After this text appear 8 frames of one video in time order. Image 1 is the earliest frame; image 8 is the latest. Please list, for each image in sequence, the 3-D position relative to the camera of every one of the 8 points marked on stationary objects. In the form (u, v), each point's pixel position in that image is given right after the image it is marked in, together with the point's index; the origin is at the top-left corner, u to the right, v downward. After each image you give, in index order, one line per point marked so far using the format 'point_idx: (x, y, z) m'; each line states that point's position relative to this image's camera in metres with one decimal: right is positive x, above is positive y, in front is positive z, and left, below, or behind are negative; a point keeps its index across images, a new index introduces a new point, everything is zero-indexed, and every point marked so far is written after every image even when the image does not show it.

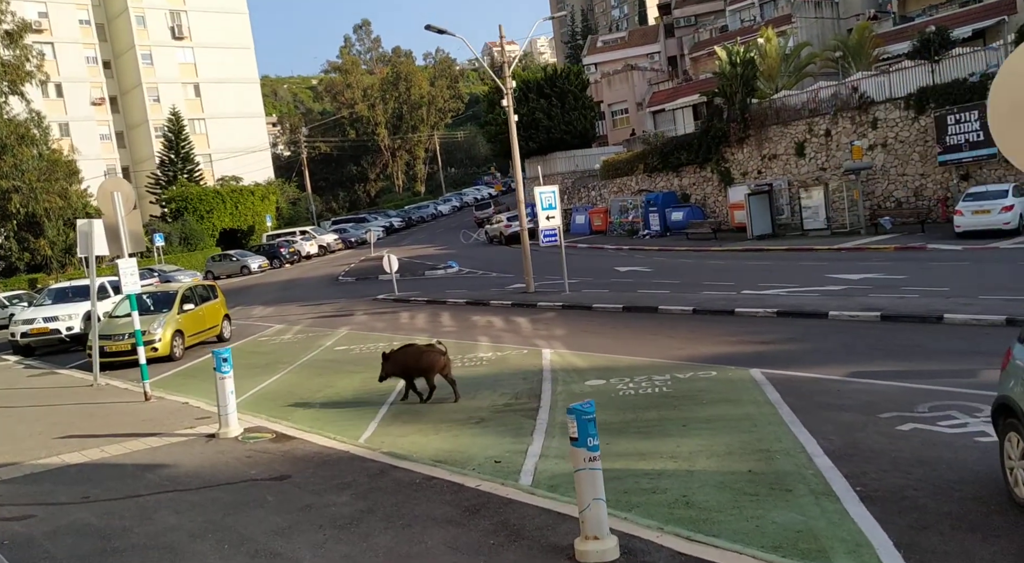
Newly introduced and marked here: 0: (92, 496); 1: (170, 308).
0: (-3.5, -1.8, +7.8) m
1: (-7.0, -0.5, +19.4) m
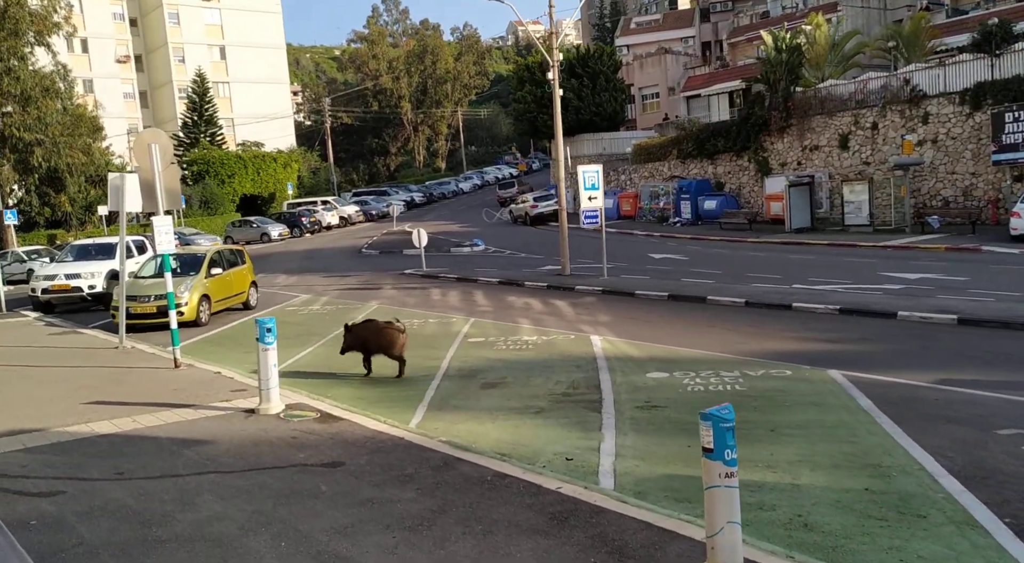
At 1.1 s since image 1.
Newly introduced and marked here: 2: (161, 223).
0: (-2.9, -1.4, +7.2) m
1: (-6.2, +0.2, +18.8) m
2: (-4.5, +0.8, +12.4) m
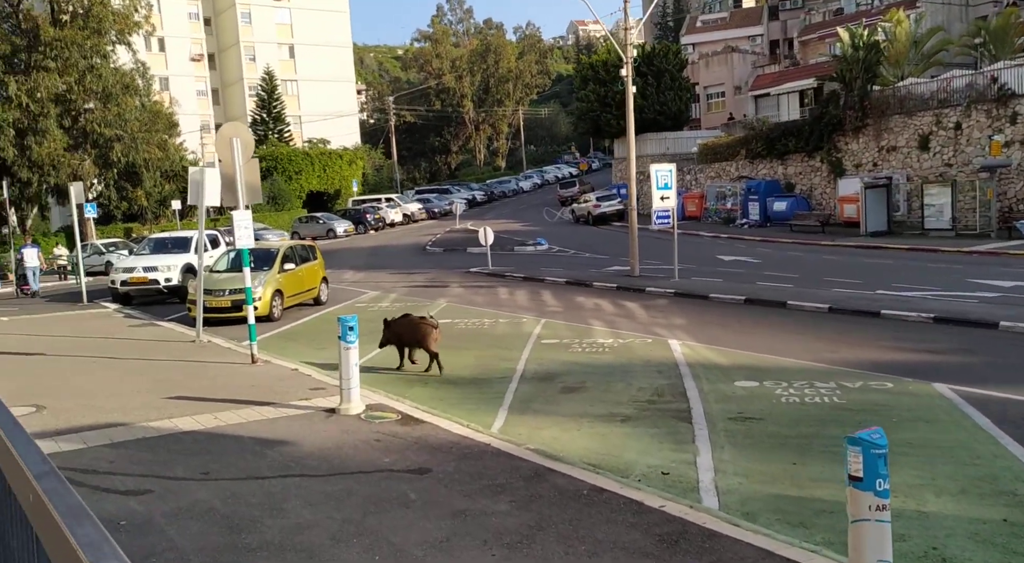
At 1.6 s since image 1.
0: (-2.2, -1.4, +7.1) m
1: (-4.8, +0.3, +18.9) m
2: (-3.5, +0.8, +12.3) m
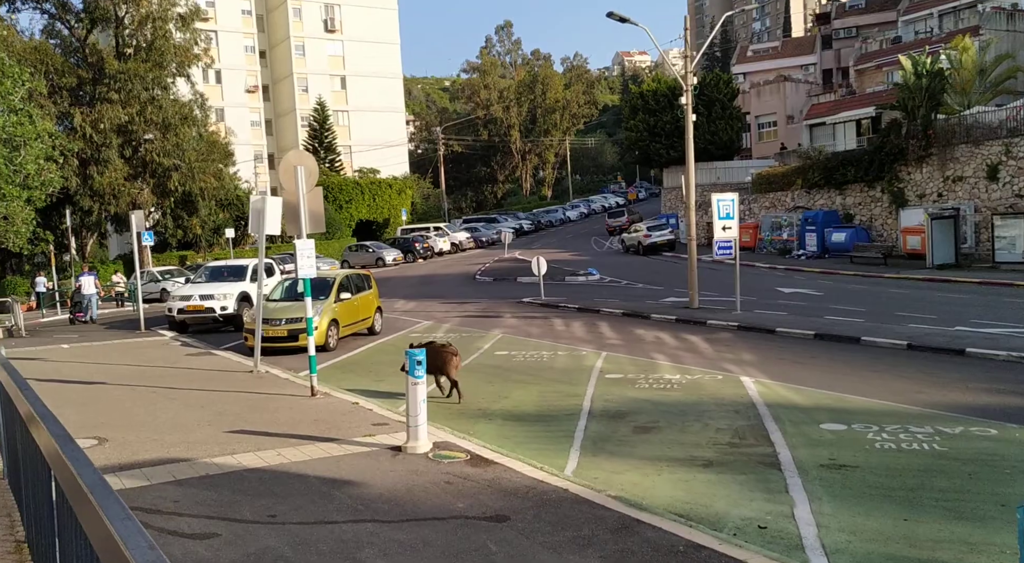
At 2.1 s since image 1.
0: (-1.7, -1.7, +6.7) m
1: (-3.7, -0.3, +18.7) m
2: (-2.7, +0.5, +12.1) m
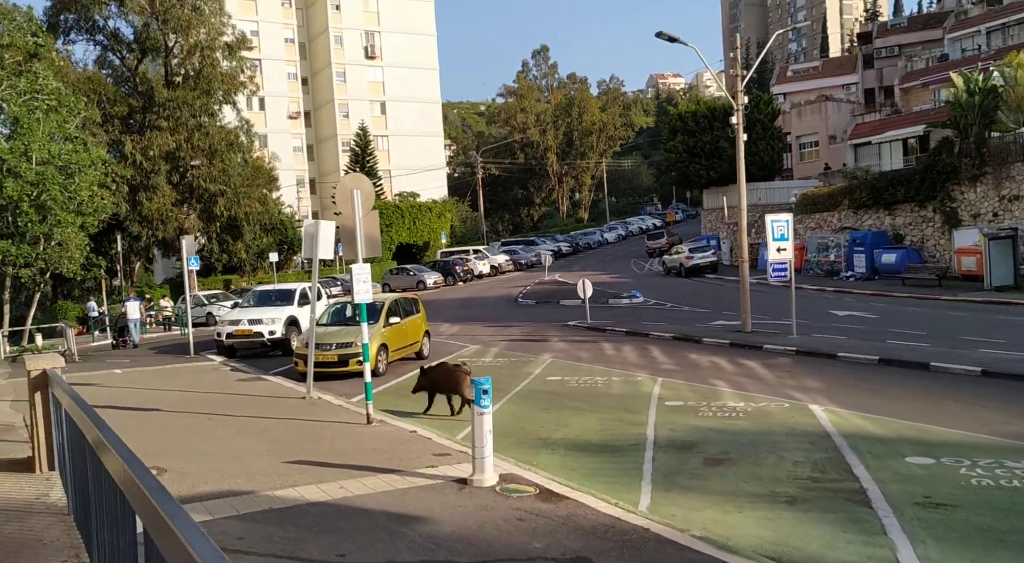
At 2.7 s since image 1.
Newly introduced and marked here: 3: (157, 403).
0: (-1.1, -1.9, +6.4) m
1: (-2.7, -0.7, +18.5) m
2: (-1.9, +0.1, +11.9) m
3: (-5.4, -1.8, +14.5) m
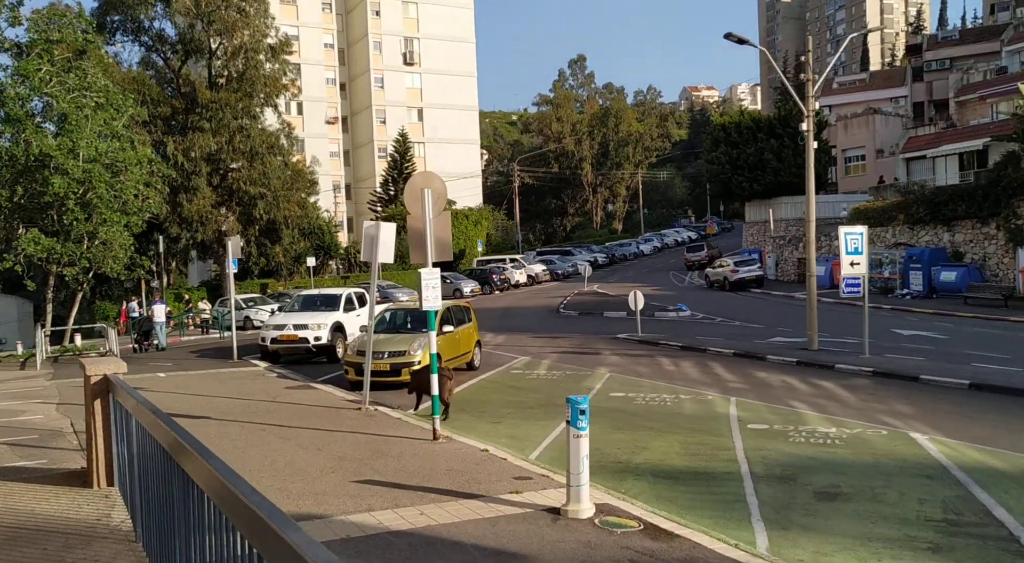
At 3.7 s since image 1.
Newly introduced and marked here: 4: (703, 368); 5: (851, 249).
0: (-0.4, -1.9, +5.6) m
1: (-1.5, -0.9, +17.7) m
2: (-1.0, +0.1, +11.1) m
3: (-4.5, -1.9, +13.8) m
4: (+4.0, -1.8, +19.7) m
5: (+6.9, +0.6, +19.2) m
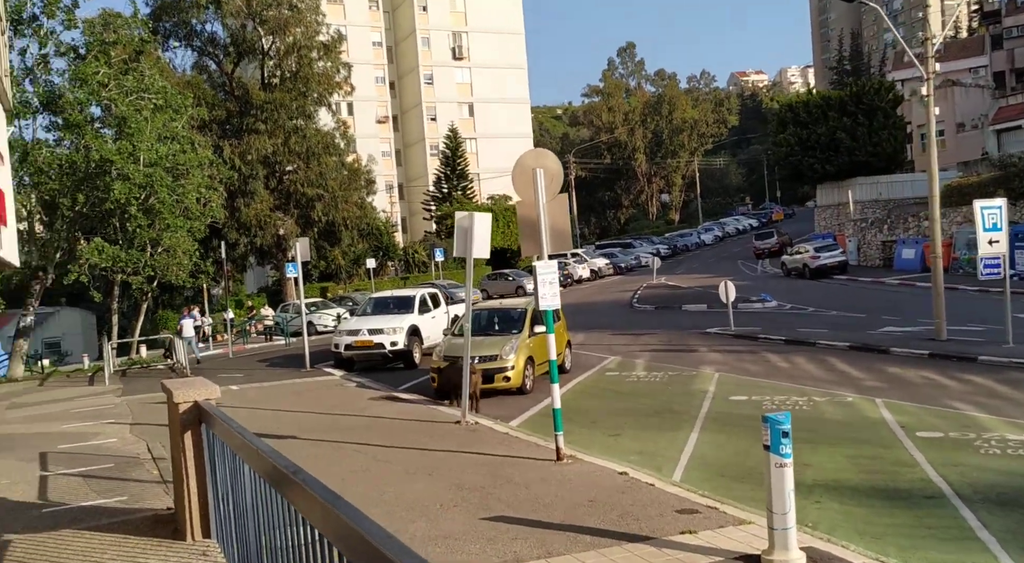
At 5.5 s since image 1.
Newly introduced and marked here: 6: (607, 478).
0: (+0.7, -1.9, +4.1) m
1: (+0.2, -0.8, +16.2) m
2: (+0.3, +0.1, +9.6) m
3: (-2.9, -1.9, +12.5) m
4: (+5.8, -1.6, +17.9) m
5: (+8.6, +1.0, +17.2) m
6: (+0.9, -1.8, +8.8) m
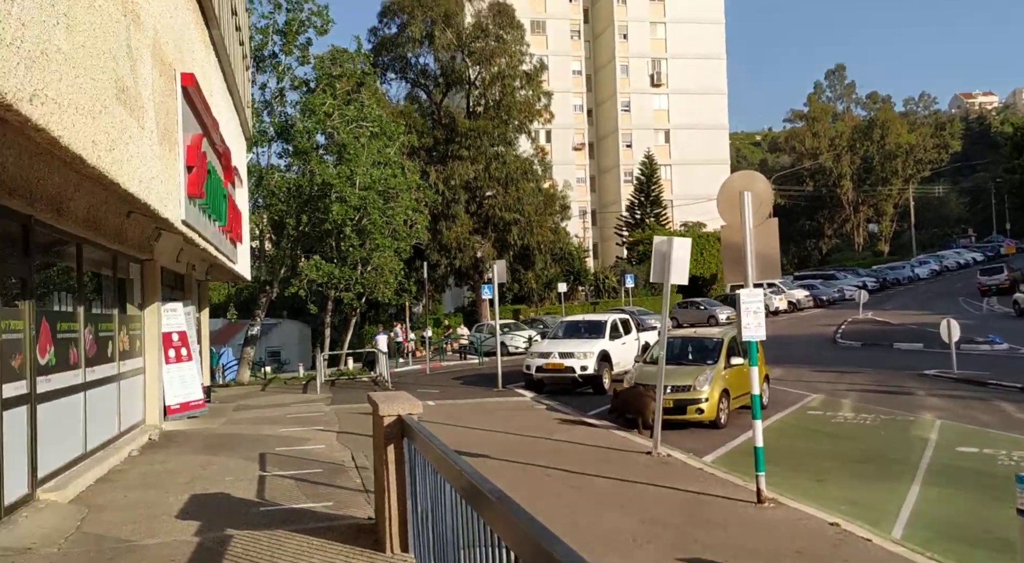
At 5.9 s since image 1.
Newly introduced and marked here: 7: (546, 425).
0: (+1.5, -2.0, +3.5) m
1: (+3.4, -1.3, +15.5) m
2: (+2.3, -0.2, +9.0) m
3: (-0.4, -2.2, +12.5) m
4: (+9.3, -2.3, +16.1) m
5: (+12.0, +0.2, +14.9) m
6: (+2.6, -2.1, +8.1) m
7: (+0.5, -2.3, +15.1) m
